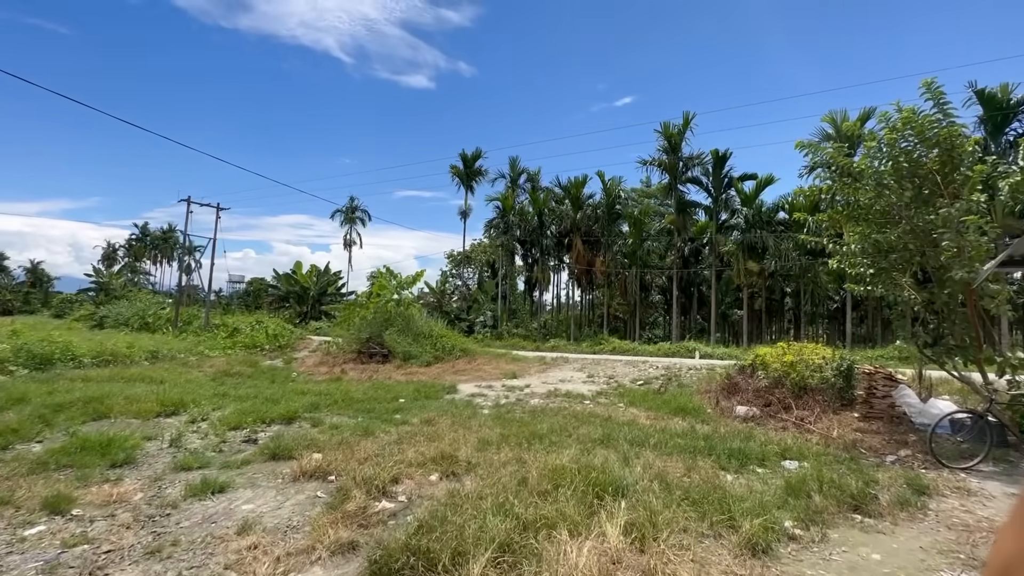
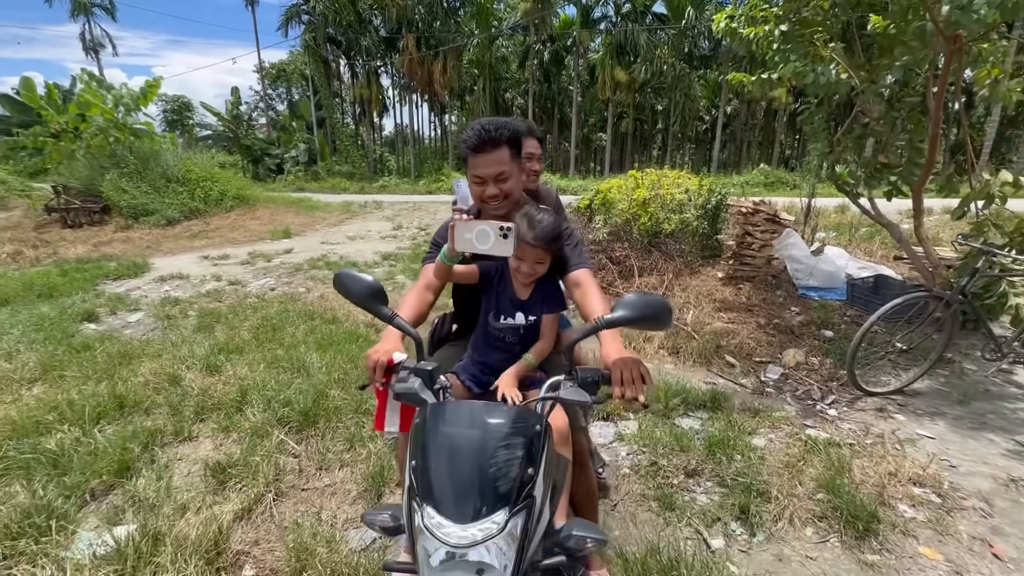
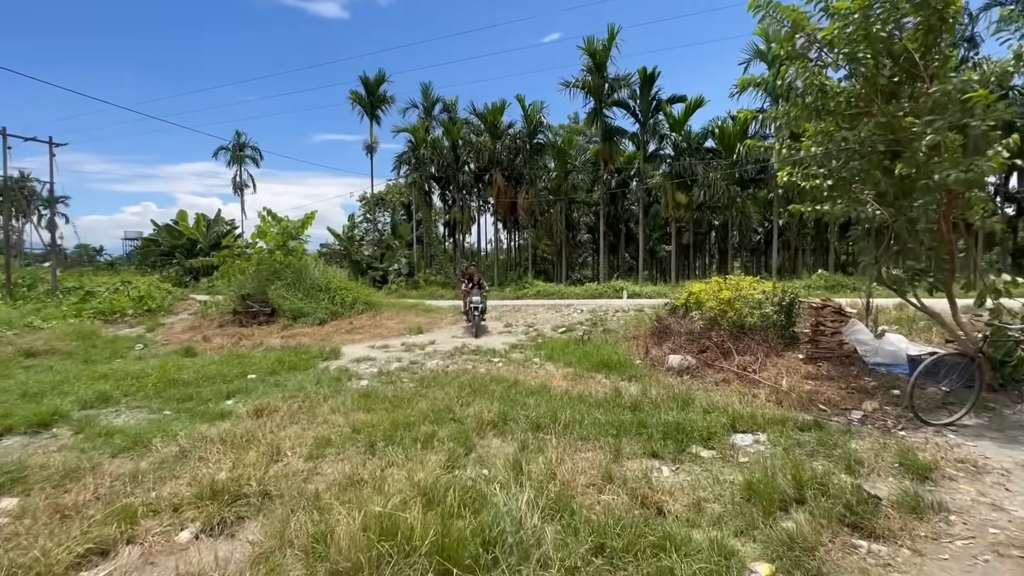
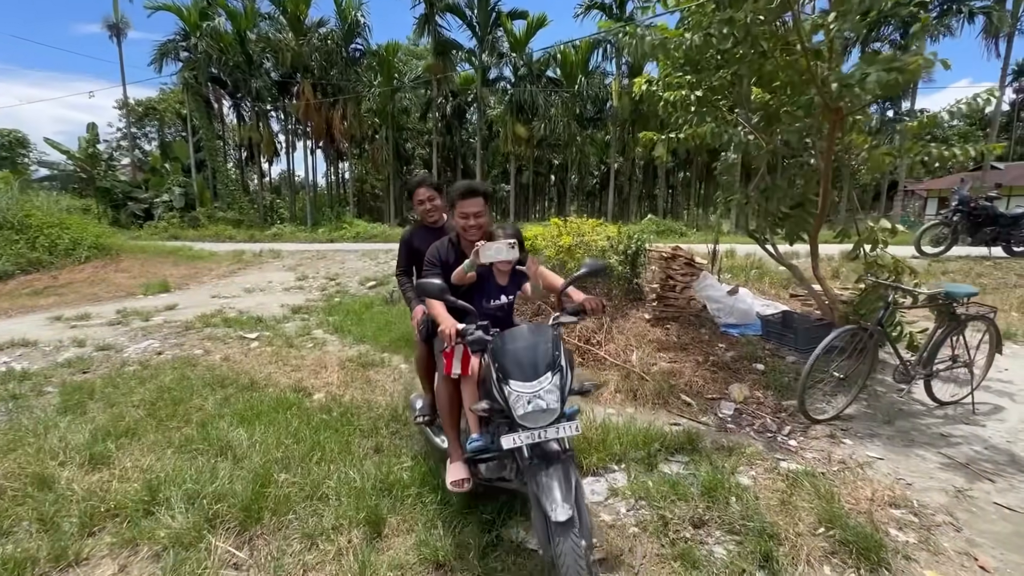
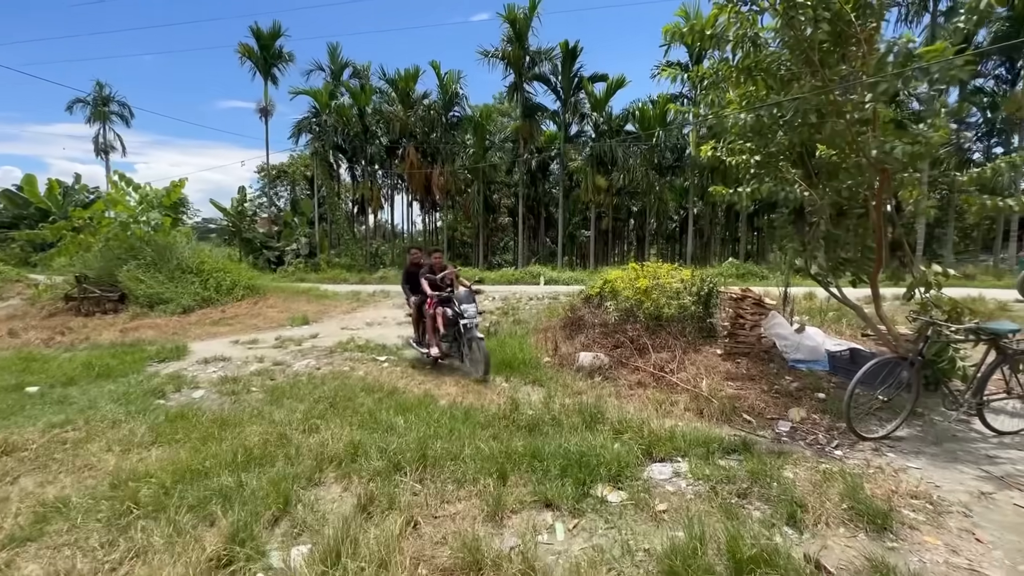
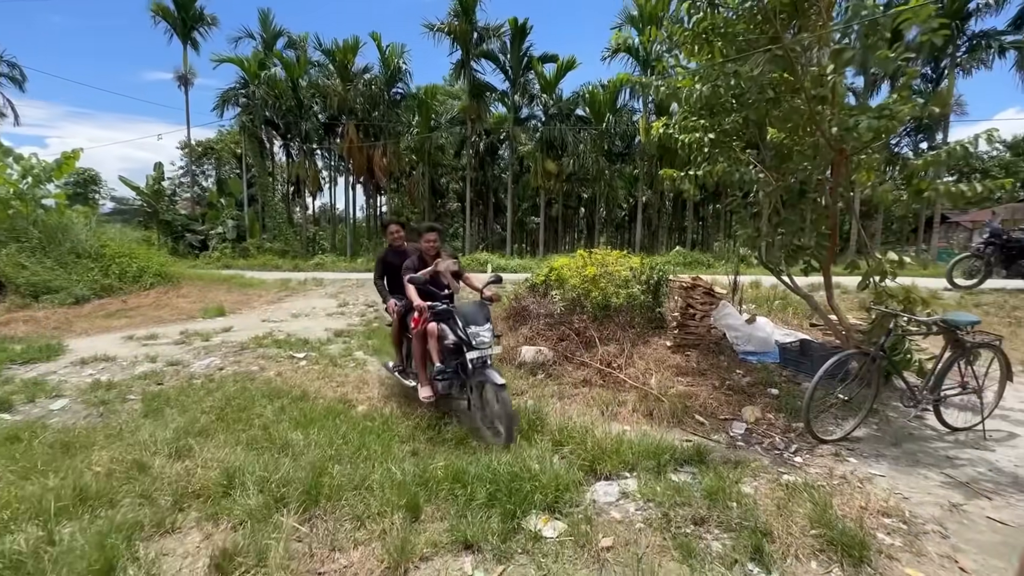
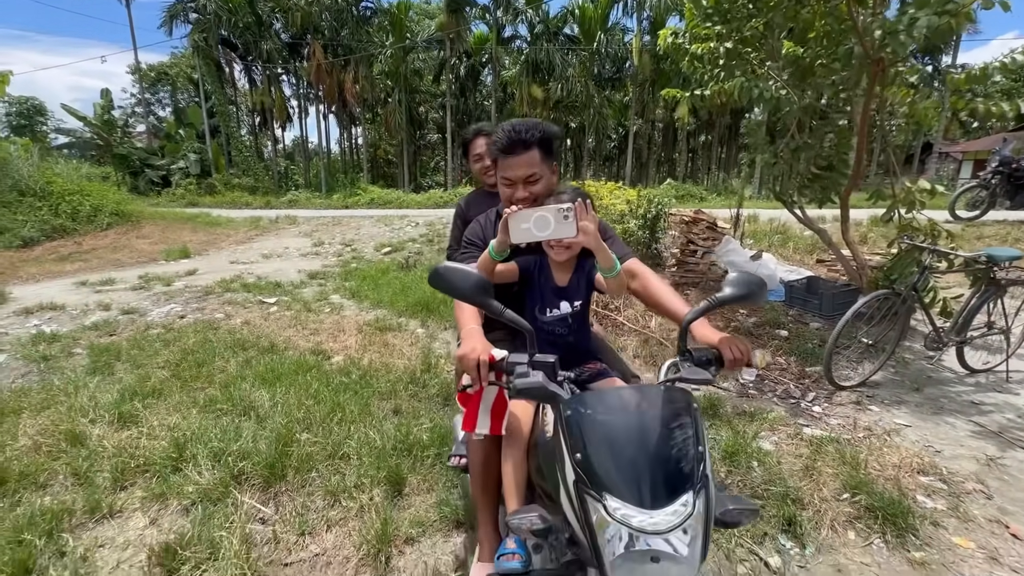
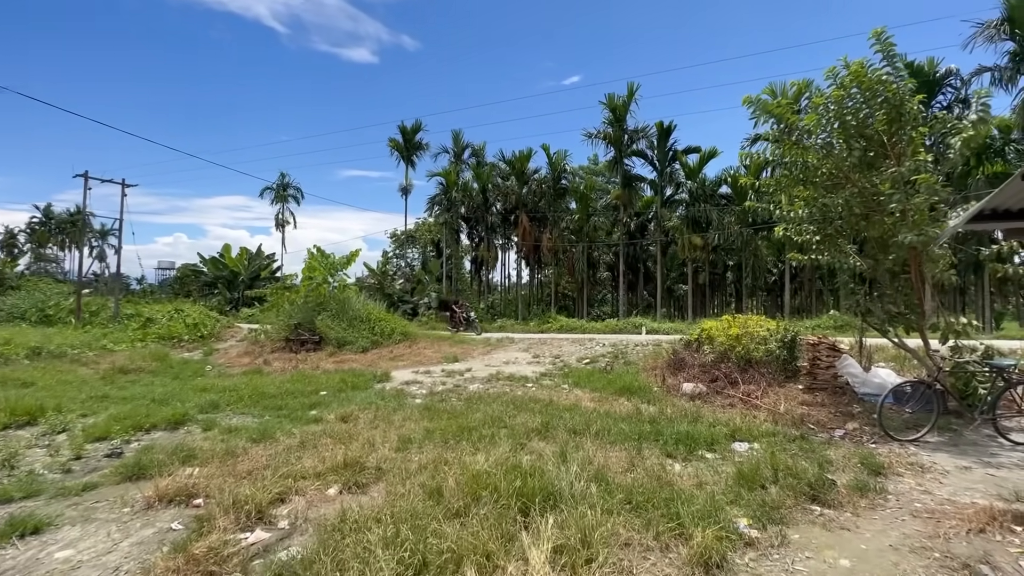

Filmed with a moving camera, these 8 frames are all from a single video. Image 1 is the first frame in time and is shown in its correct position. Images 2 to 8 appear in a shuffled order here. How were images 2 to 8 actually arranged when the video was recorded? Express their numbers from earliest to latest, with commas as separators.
8, 3, 5, 6, 4, 7, 2
